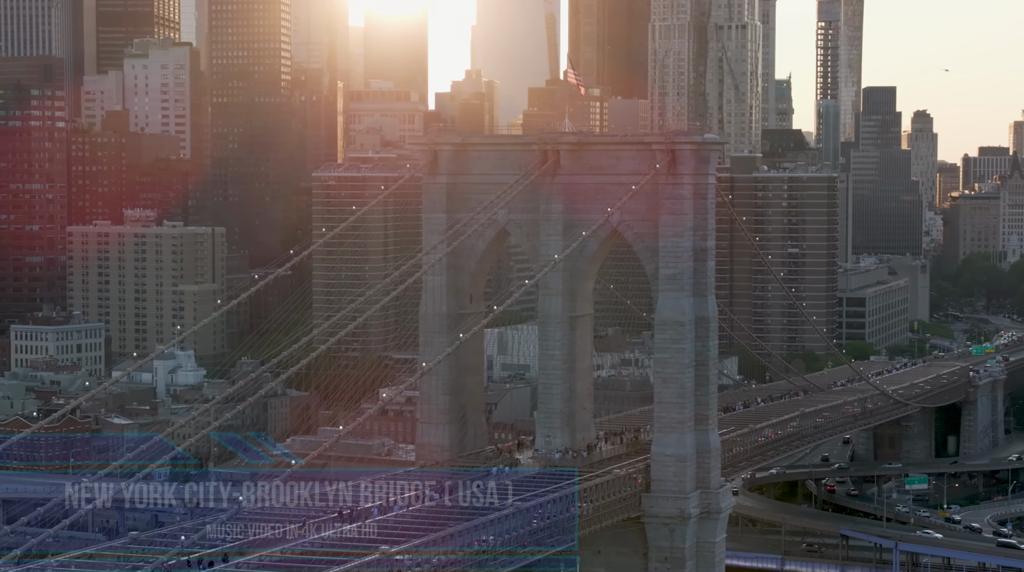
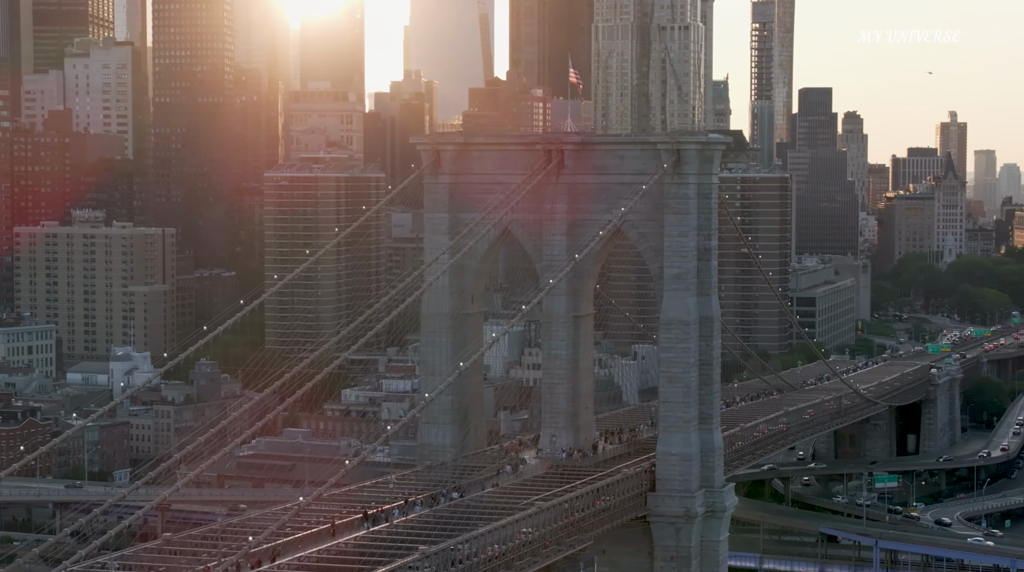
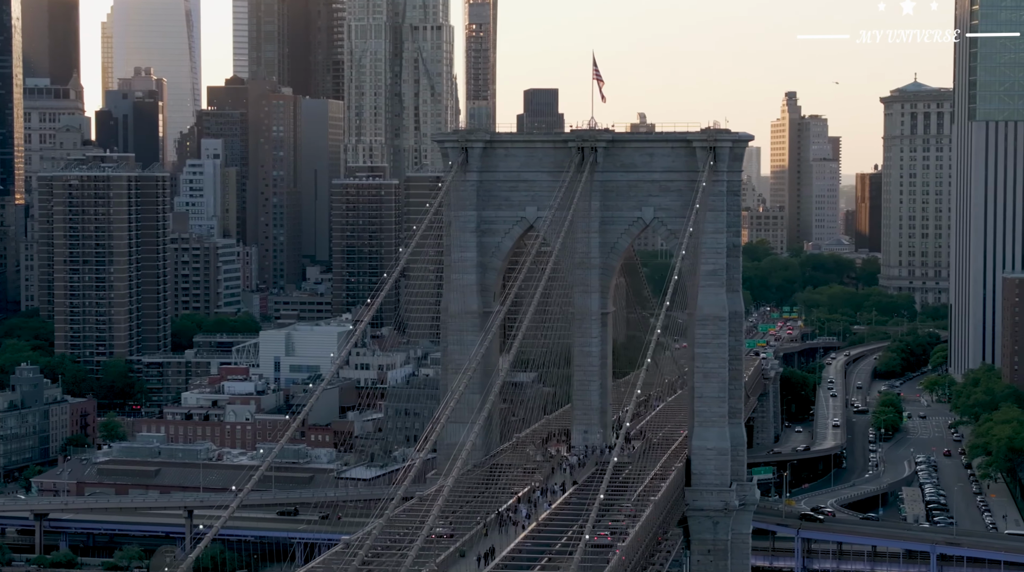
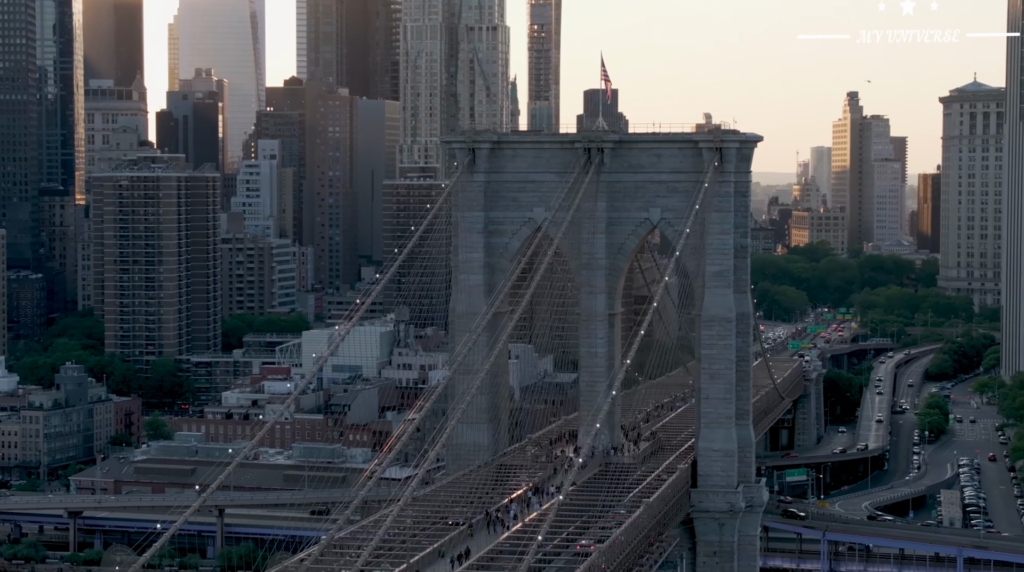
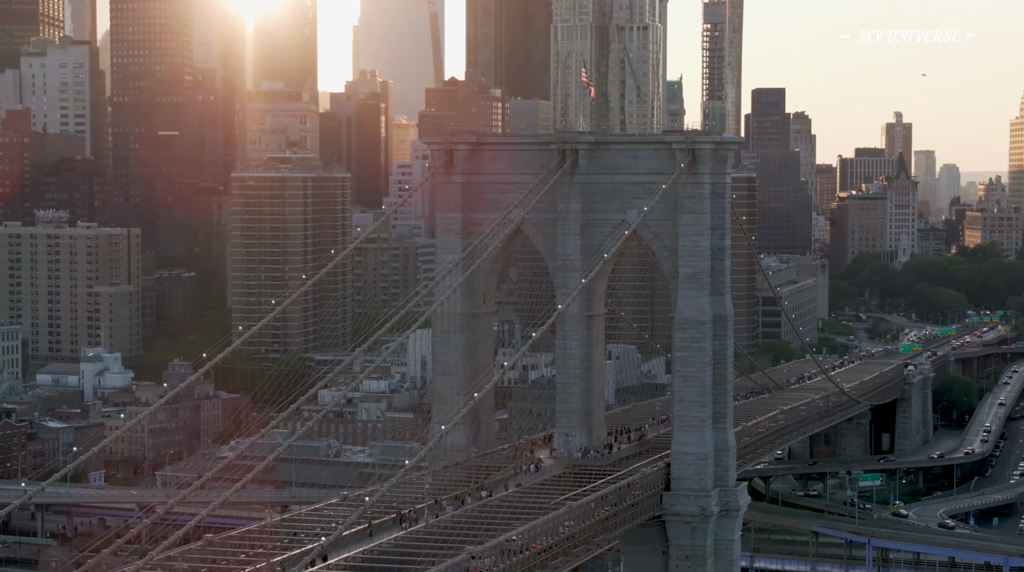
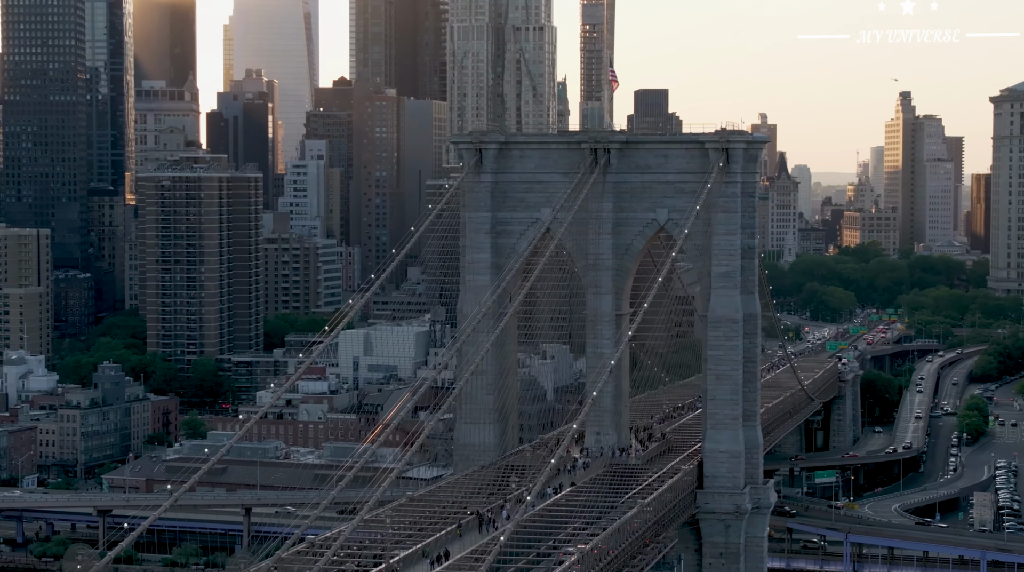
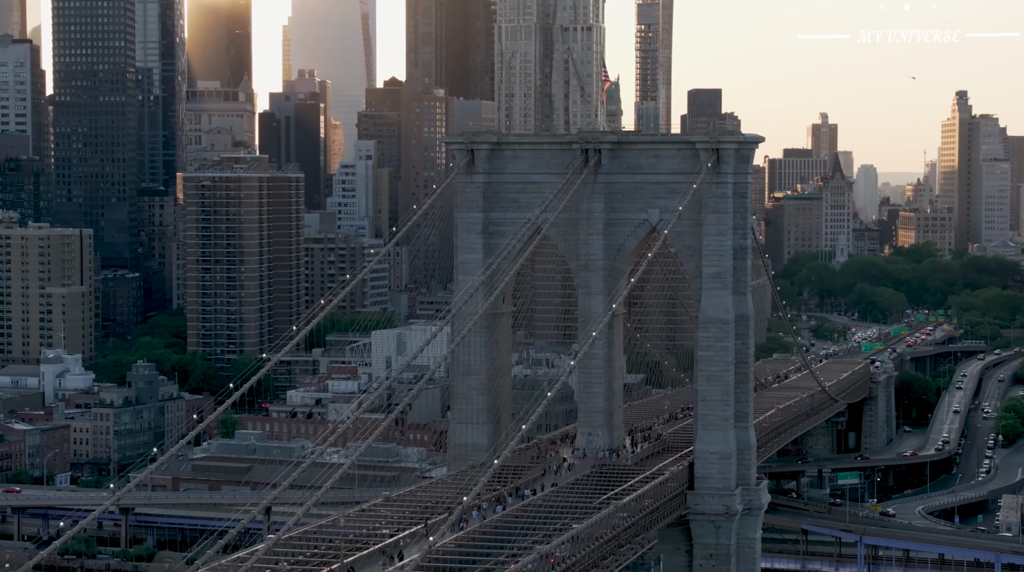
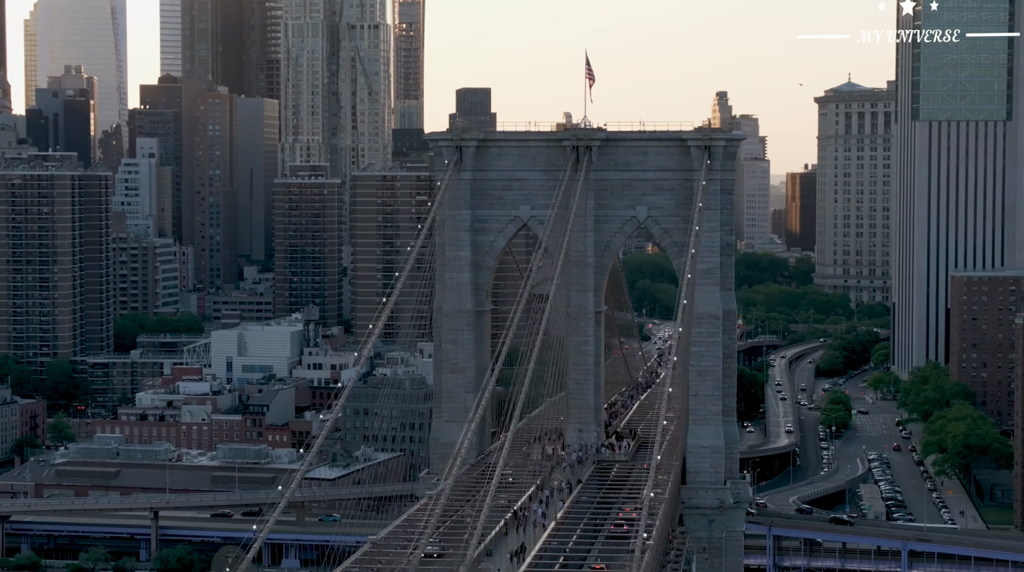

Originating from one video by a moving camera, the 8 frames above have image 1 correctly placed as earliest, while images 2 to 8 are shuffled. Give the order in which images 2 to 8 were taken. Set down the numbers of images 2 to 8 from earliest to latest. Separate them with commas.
2, 5, 7, 6, 4, 3, 8
